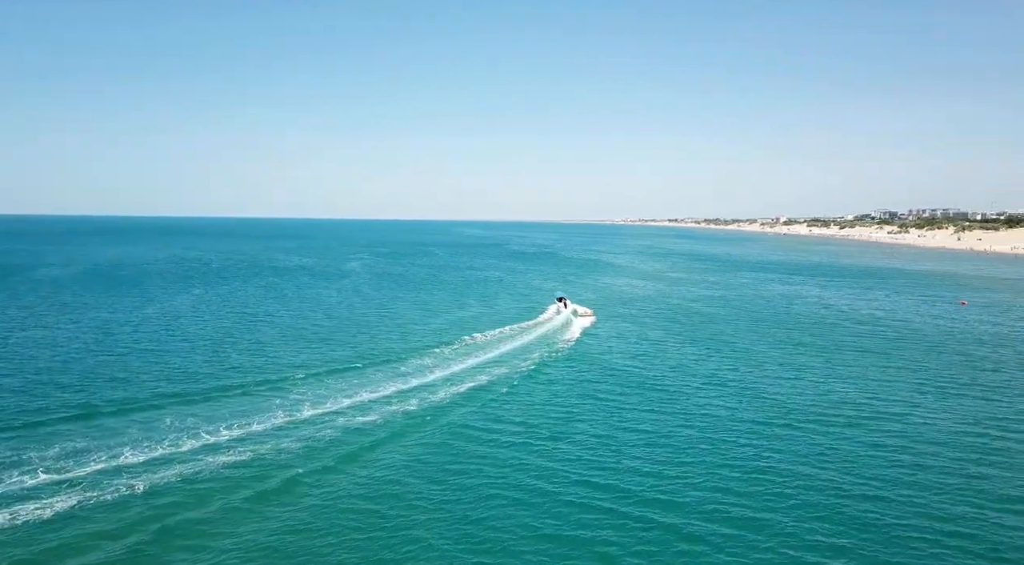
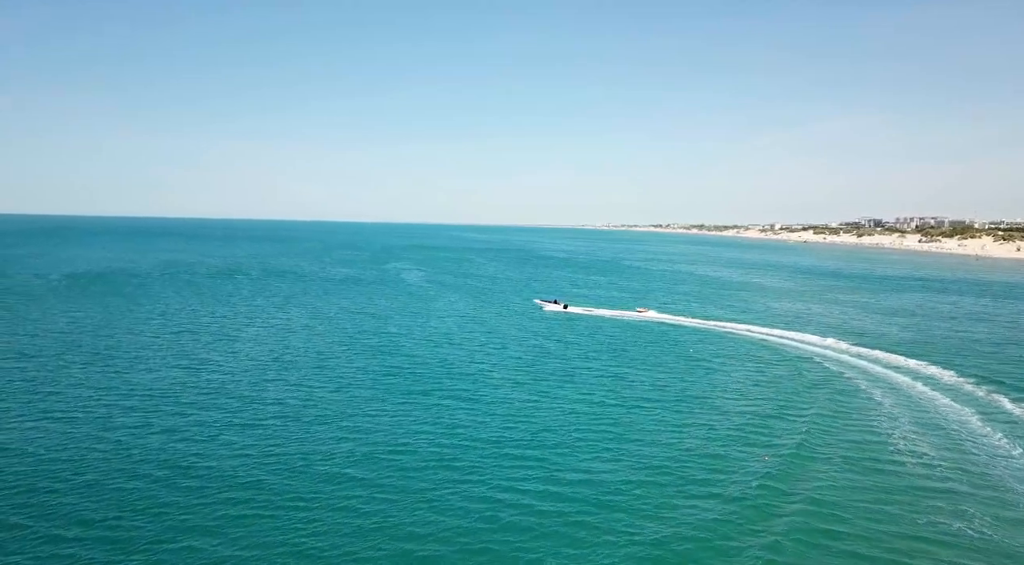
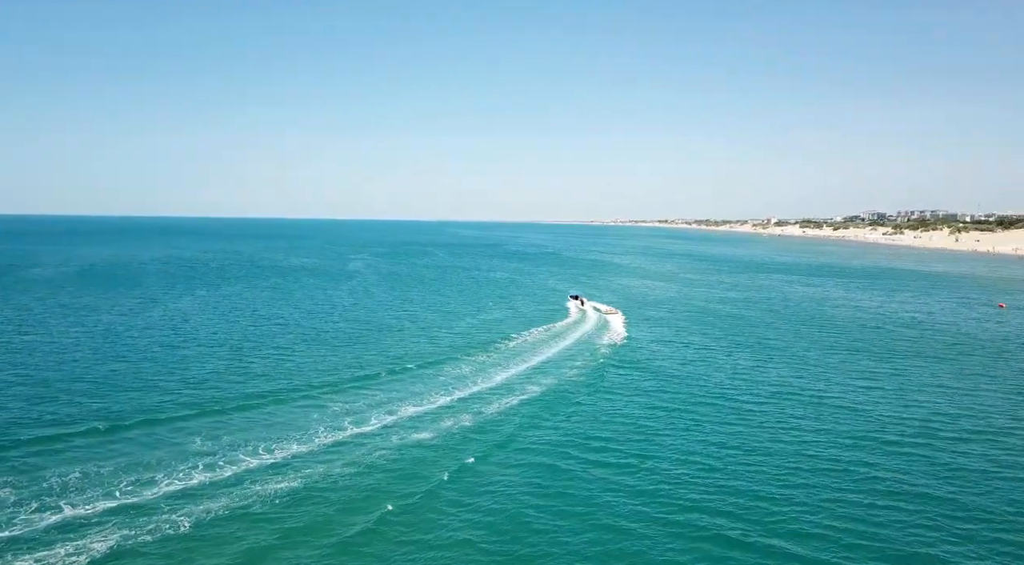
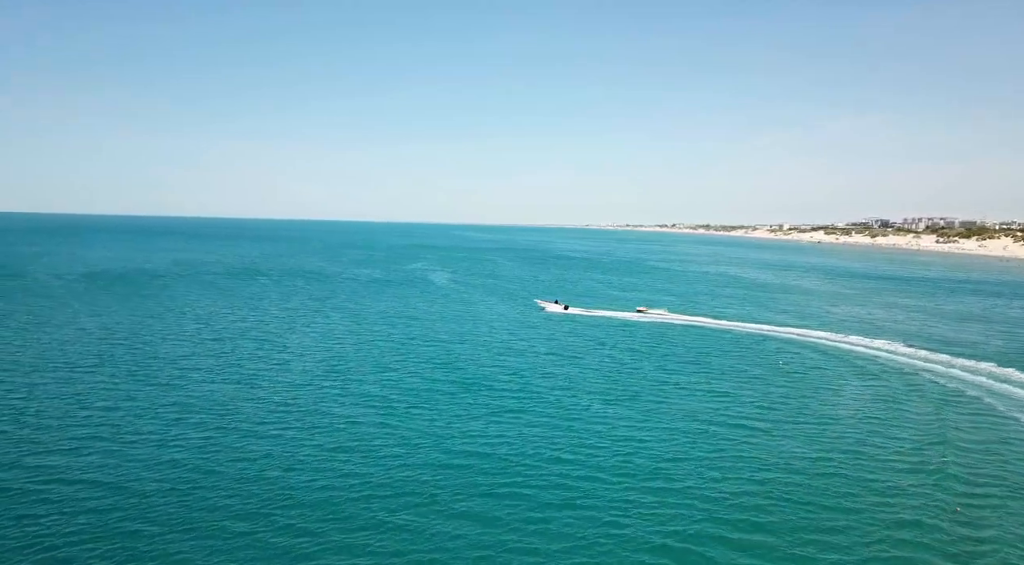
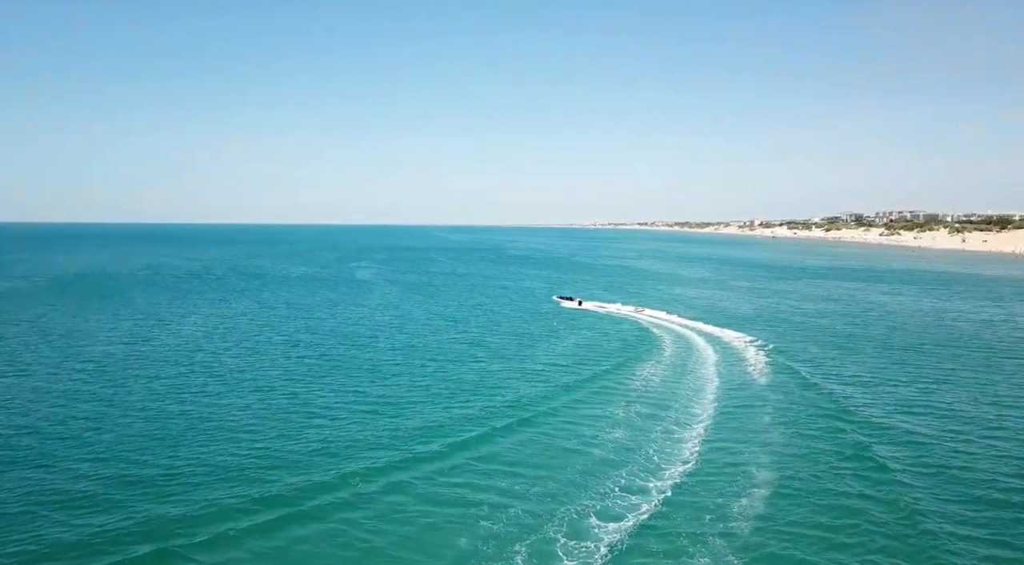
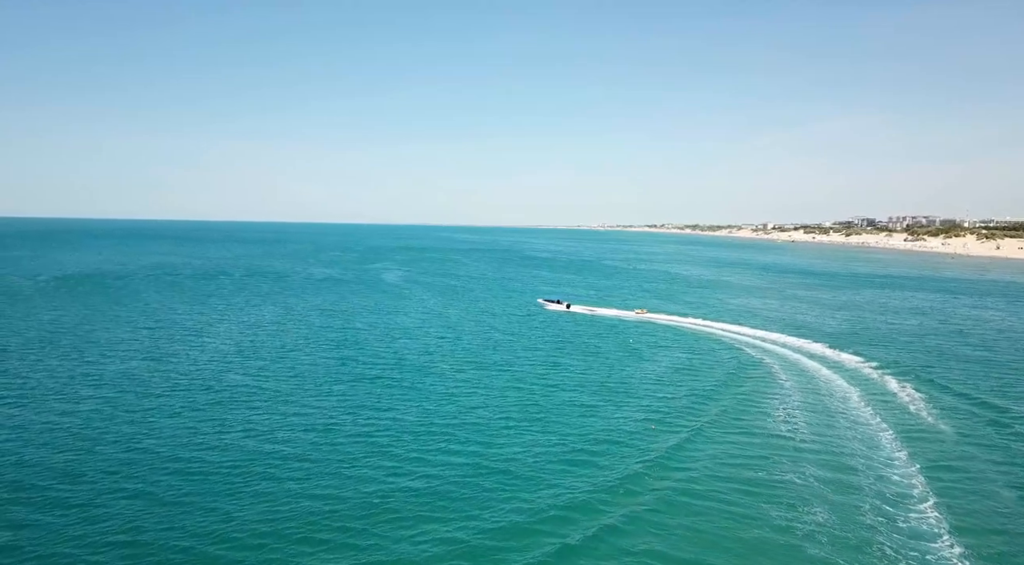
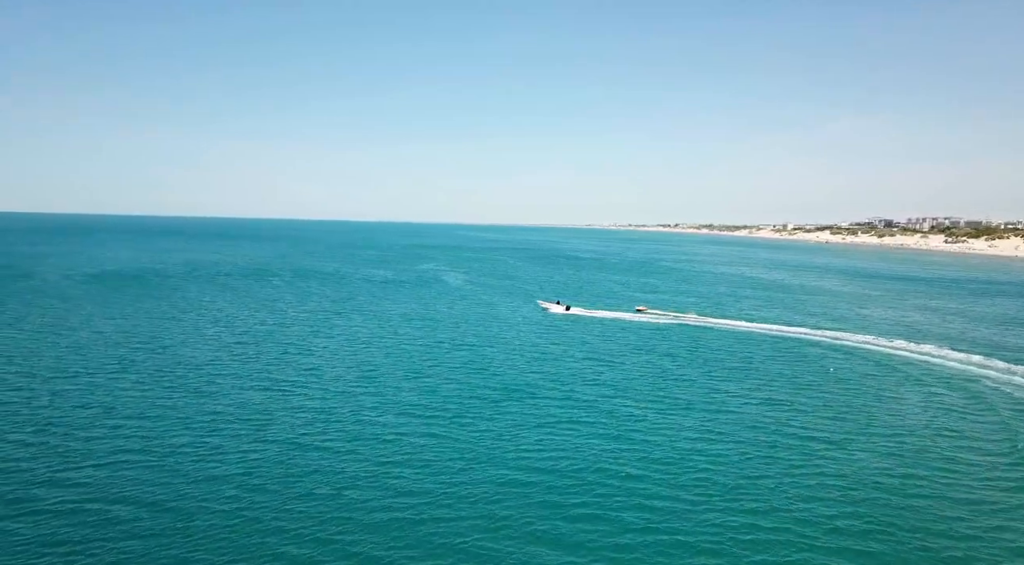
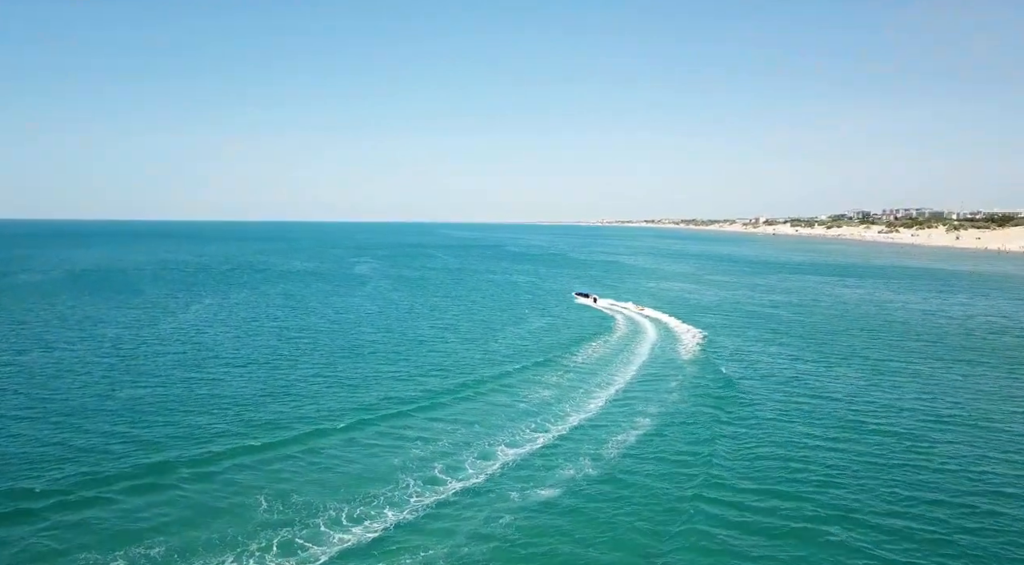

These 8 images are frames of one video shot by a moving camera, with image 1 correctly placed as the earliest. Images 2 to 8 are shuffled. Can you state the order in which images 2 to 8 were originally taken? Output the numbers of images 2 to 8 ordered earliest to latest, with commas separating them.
3, 8, 5, 6, 2, 4, 7
